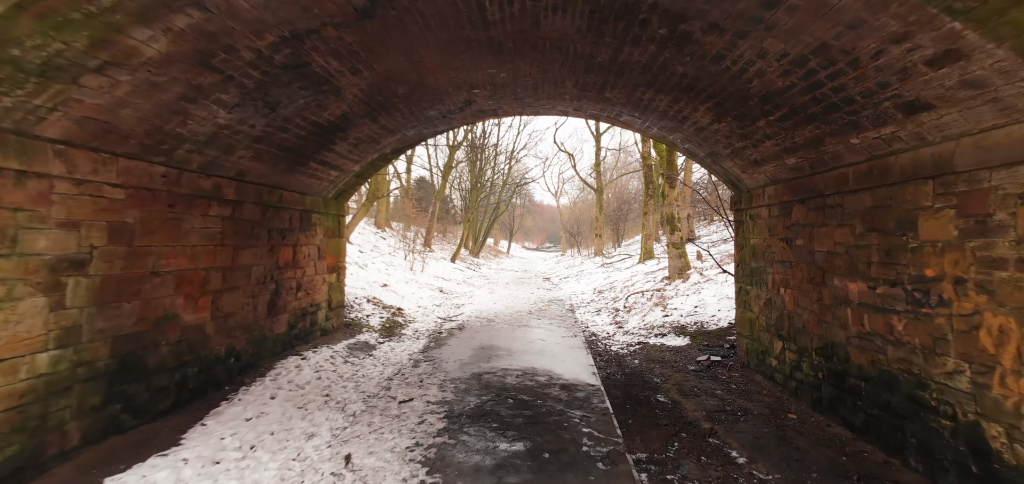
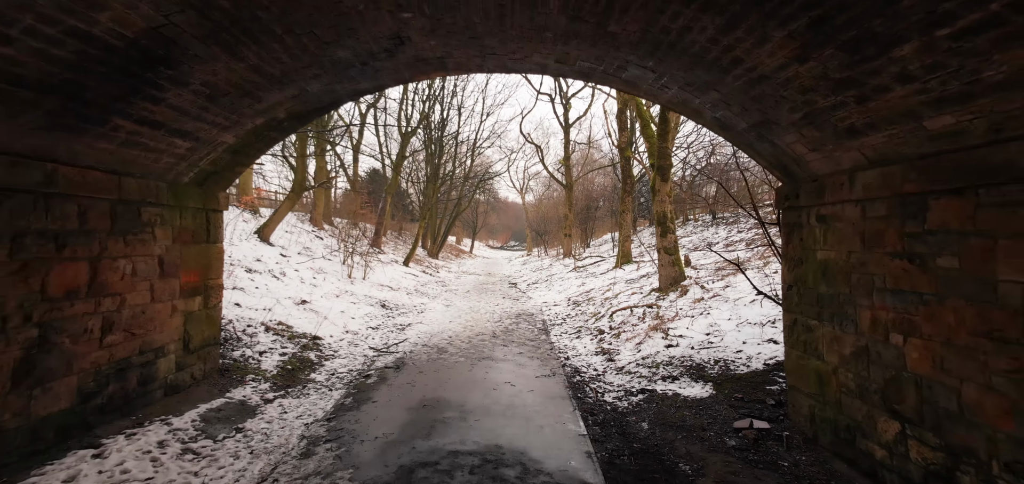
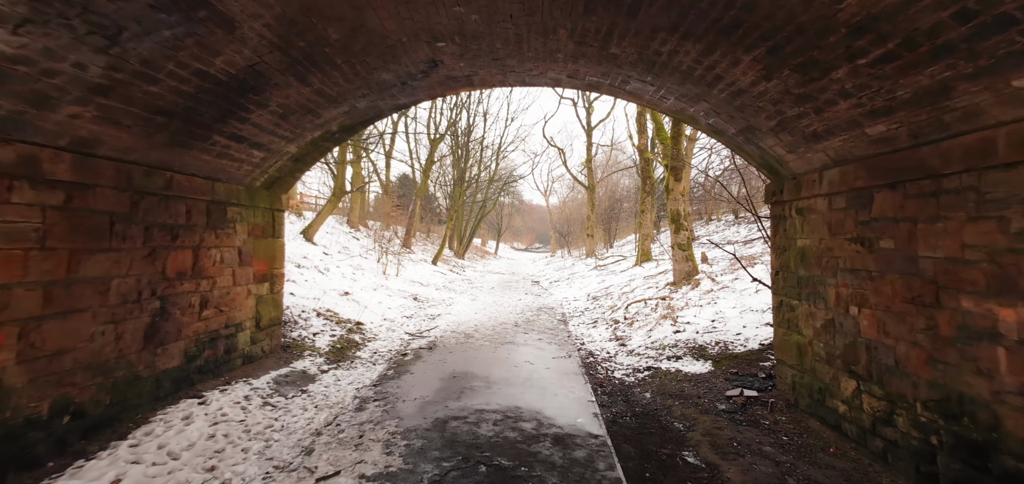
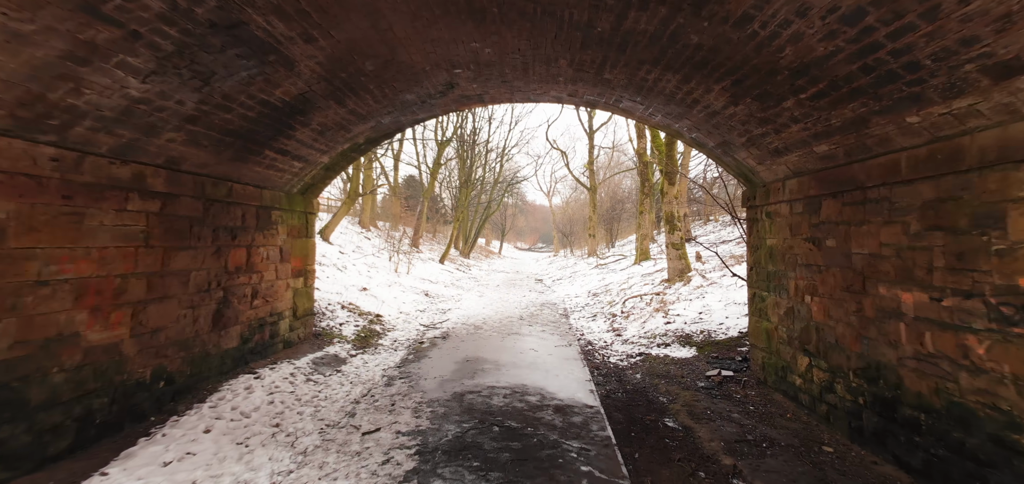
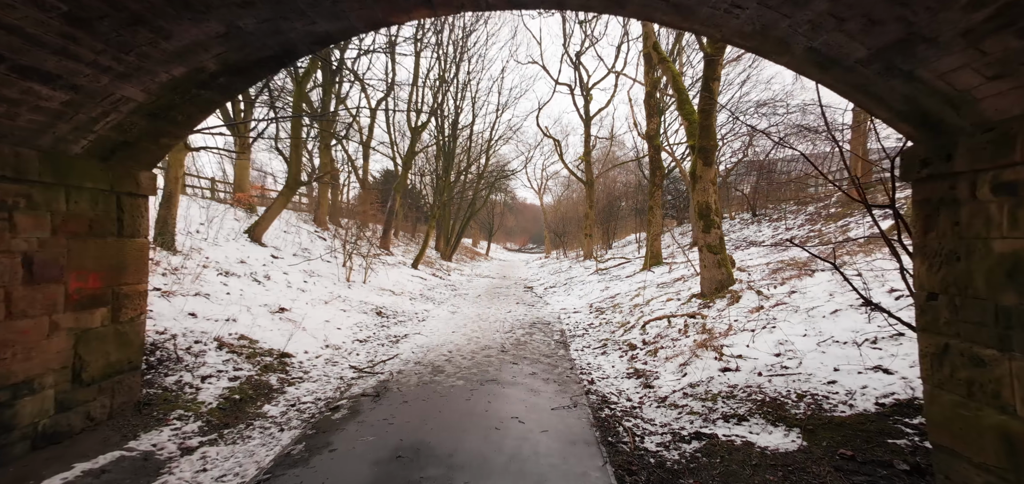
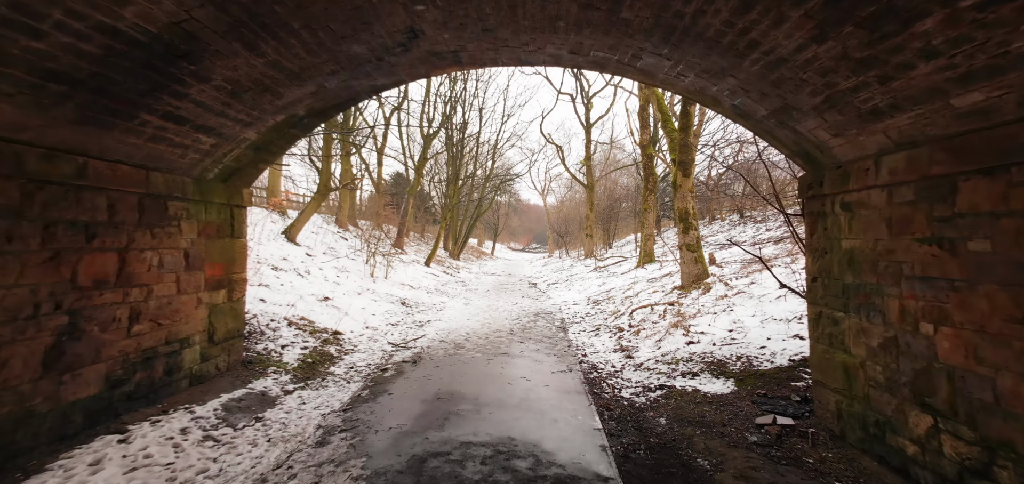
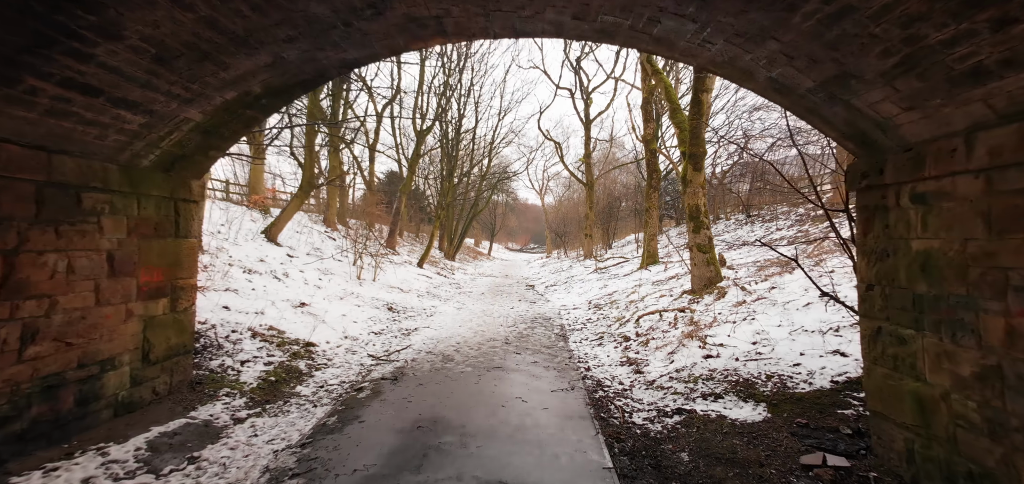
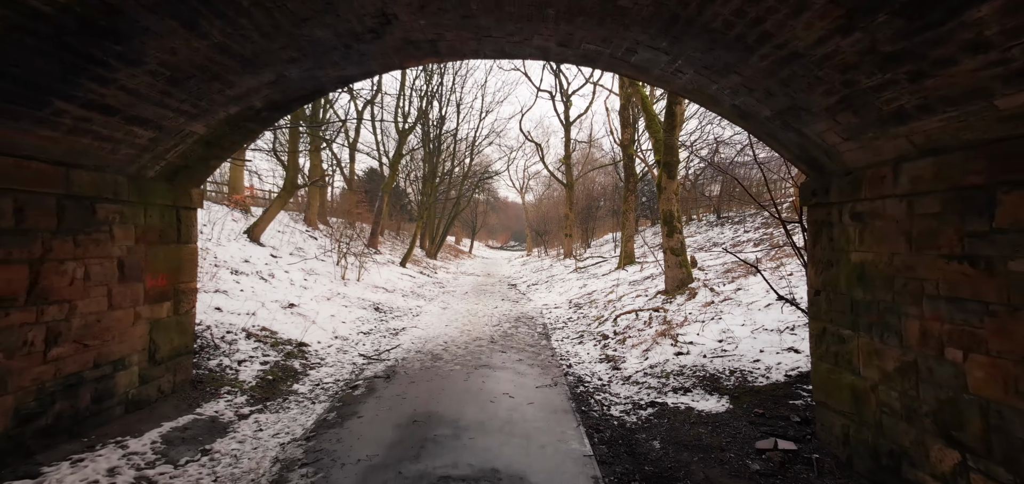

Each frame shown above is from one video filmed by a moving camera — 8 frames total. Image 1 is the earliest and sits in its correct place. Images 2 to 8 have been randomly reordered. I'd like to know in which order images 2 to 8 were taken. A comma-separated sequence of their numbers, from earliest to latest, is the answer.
4, 3, 6, 7, 5, 8, 2
